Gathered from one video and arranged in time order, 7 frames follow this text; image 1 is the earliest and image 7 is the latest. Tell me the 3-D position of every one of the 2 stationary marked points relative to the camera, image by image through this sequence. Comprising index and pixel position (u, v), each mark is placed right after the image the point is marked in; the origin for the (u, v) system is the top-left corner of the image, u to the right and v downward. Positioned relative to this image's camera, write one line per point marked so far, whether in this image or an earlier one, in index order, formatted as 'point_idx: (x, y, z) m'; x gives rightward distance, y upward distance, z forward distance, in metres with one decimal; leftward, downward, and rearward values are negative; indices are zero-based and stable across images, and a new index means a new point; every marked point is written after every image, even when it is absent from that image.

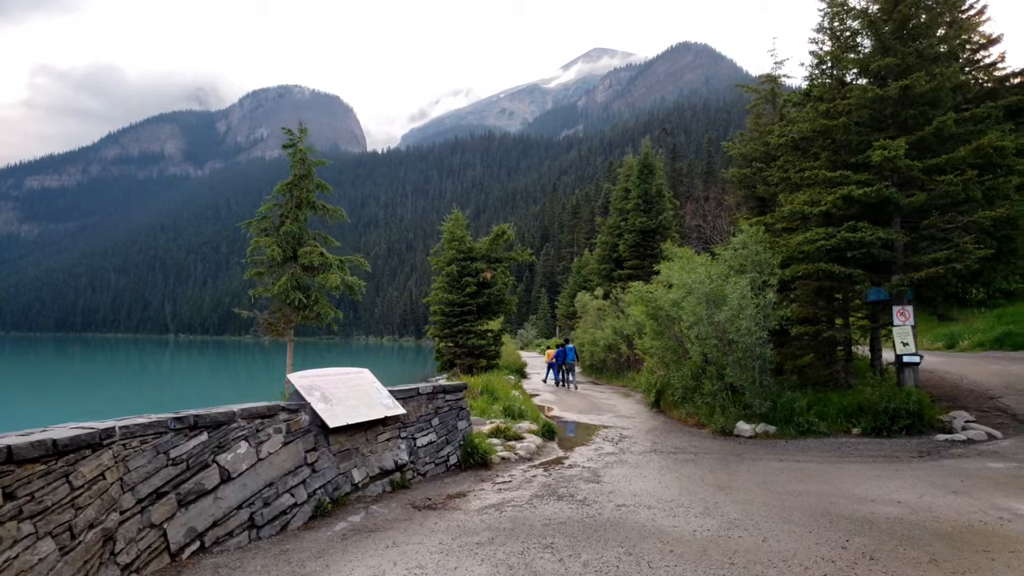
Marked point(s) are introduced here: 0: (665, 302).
0: (+4.0, -0.3, +15.4) m
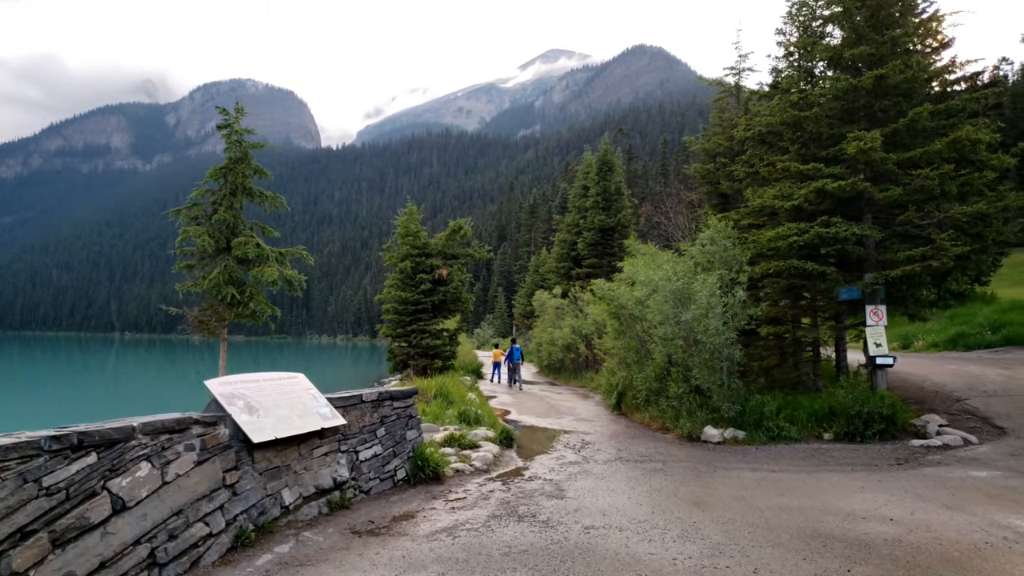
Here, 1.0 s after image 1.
0: (+2.9, -0.3, +14.7) m
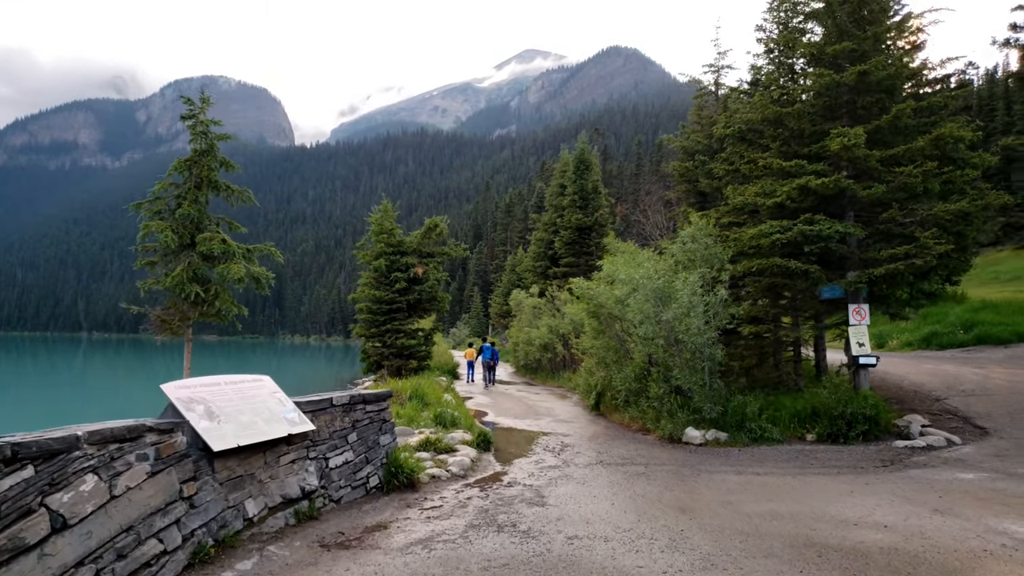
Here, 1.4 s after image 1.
0: (+2.4, -0.2, +14.4) m
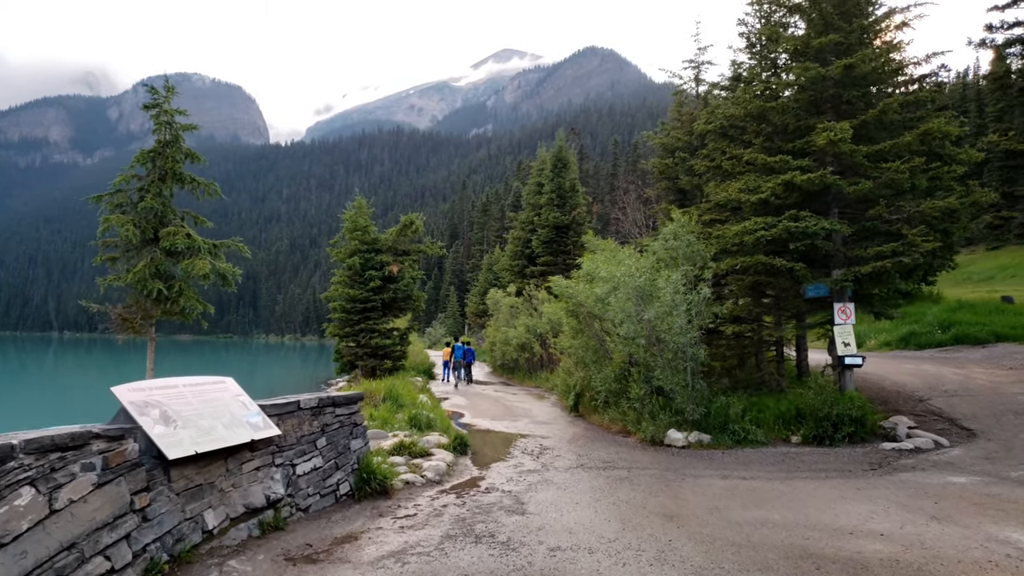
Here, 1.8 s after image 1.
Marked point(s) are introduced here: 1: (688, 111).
0: (+1.8, -0.2, +14.1) m
1: (+5.7, +5.7, +19.4) m
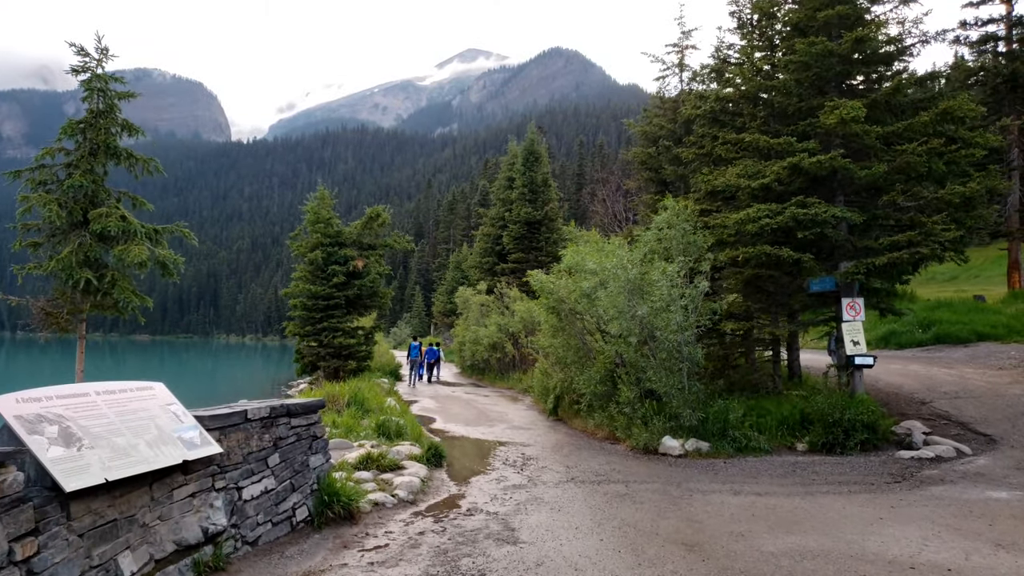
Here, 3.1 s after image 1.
0: (+1.4, -0.1, +13.1) m
1: (+4.9, +5.8, +18.5) m
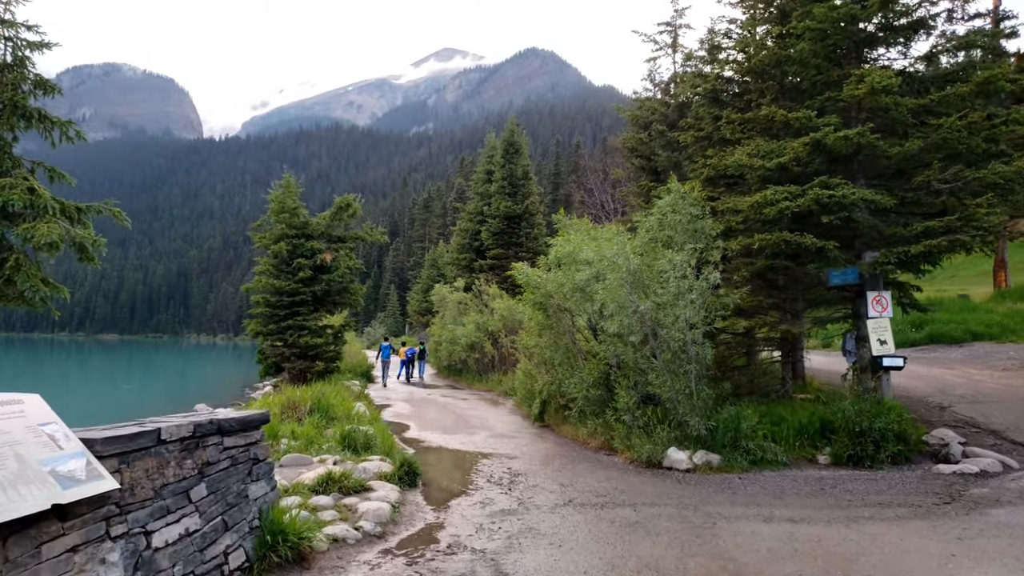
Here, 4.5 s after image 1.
0: (+1.0, 0.0, +11.8) m
1: (+4.4, +5.9, +17.3) m
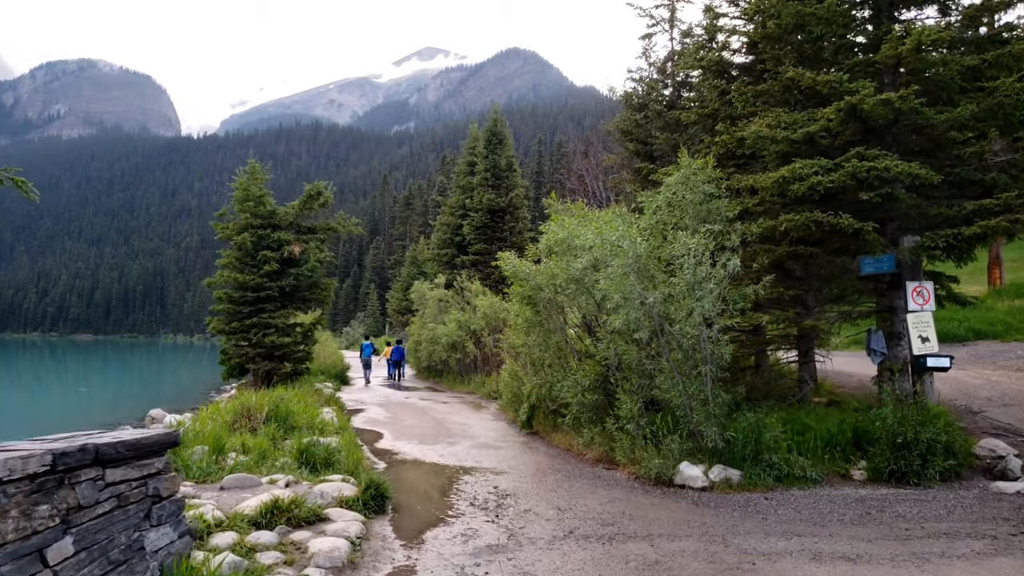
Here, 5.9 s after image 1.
0: (+0.8, +0.2, +10.4) m
1: (+4.0, +6.1, +16.1) m
